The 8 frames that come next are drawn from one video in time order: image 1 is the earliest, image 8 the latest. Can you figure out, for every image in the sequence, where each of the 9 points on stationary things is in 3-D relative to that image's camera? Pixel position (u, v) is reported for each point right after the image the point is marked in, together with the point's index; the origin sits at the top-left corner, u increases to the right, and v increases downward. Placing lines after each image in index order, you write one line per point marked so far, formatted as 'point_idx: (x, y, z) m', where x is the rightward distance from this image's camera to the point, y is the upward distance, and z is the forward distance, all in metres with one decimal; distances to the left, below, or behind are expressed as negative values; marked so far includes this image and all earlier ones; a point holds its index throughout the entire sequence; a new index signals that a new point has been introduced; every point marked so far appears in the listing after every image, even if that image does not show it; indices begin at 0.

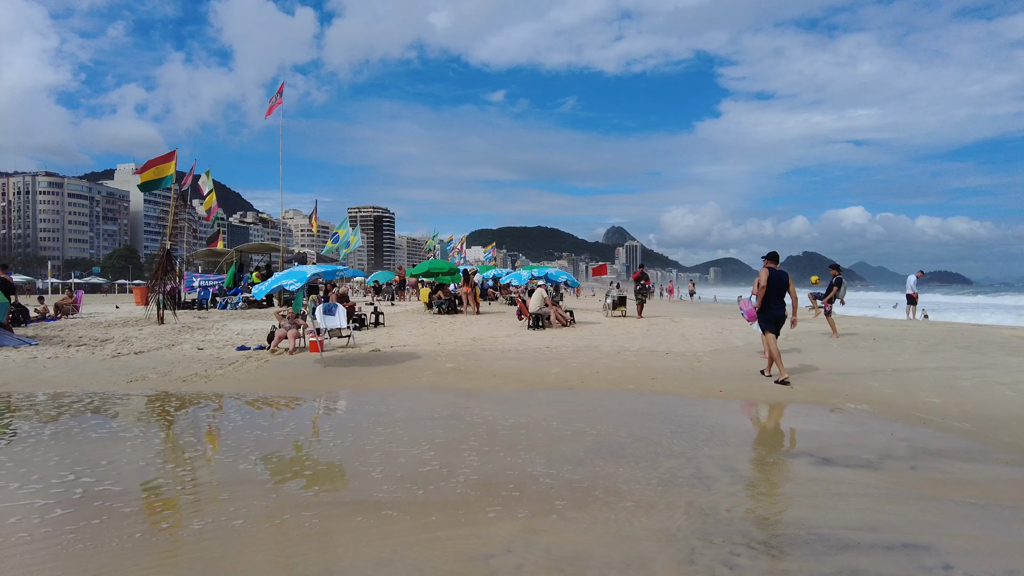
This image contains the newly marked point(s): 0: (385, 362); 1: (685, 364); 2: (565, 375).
0: (-2.1, -1.2, +8.9) m
1: (+2.8, -1.2, +8.6) m
2: (+0.7, -1.2, +7.6) m
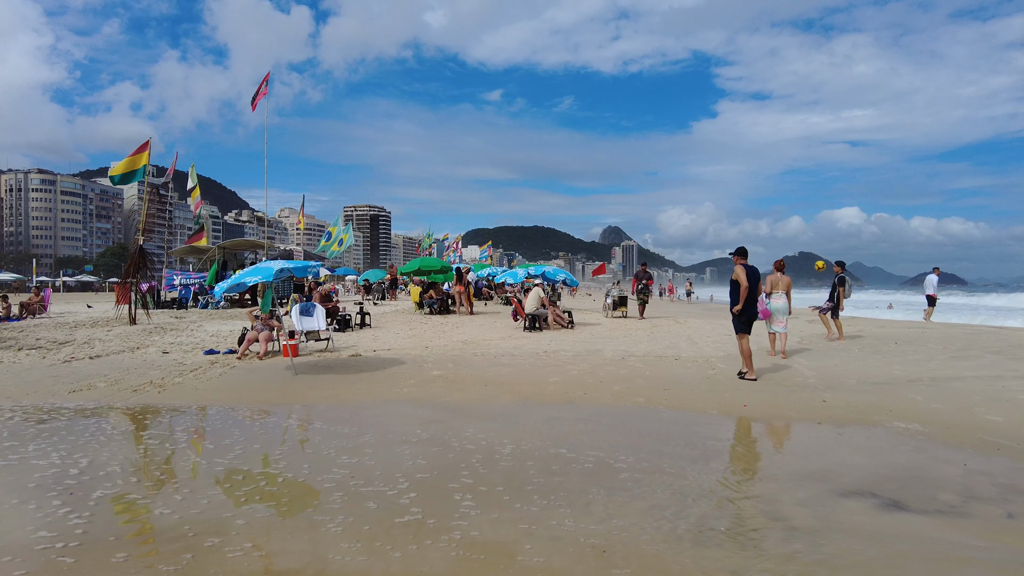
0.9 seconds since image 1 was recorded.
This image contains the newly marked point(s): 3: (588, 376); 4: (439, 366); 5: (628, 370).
0: (-2.2, -1.2, +8.0) m
1: (+2.7, -1.2, +7.8) m
2: (+0.7, -1.2, +6.7) m
3: (+1.0, -1.2, +7.3) m
4: (-1.1, -1.2, +8.1) m
5: (+1.7, -1.2, +7.8) m
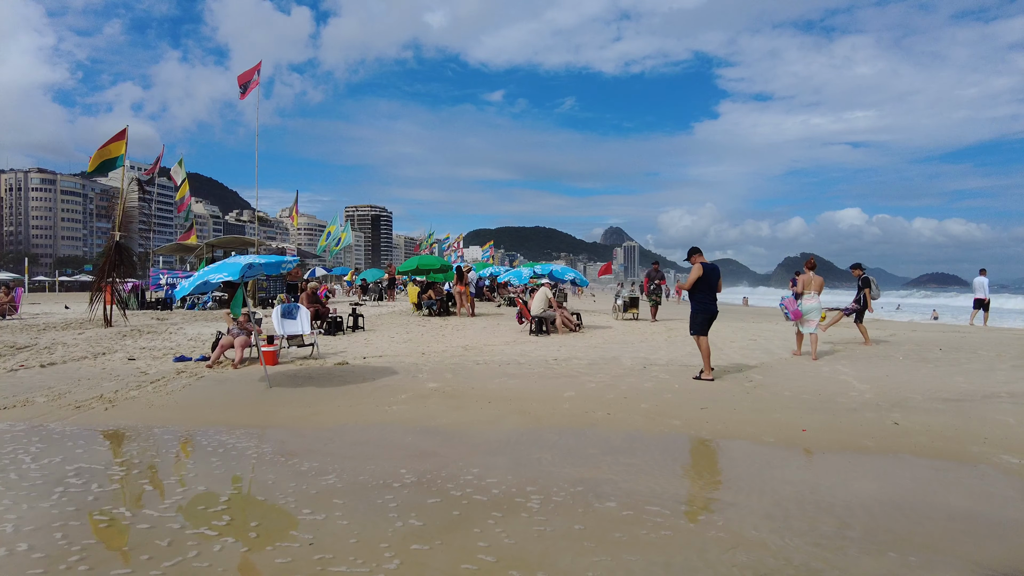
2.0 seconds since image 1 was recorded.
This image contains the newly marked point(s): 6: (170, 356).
0: (-2.1, -1.2, +7.1) m
1: (+2.8, -1.2, +6.8) m
2: (+0.8, -1.2, +5.7) m
3: (+1.1, -1.2, +6.3) m
4: (-1.0, -1.2, +7.1) m
5: (+1.8, -1.2, +6.8) m
6: (-5.5, -1.1, +8.7) m
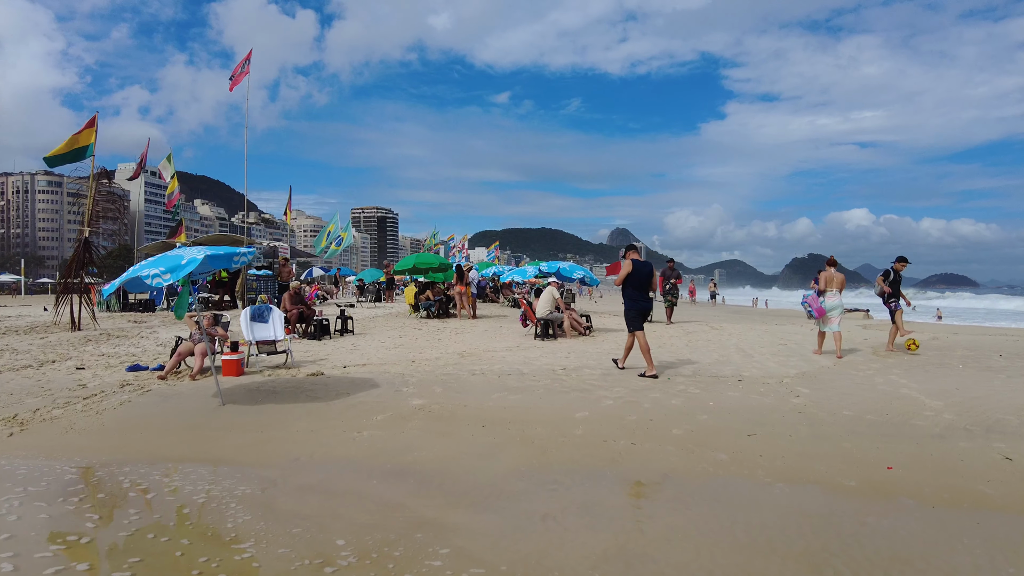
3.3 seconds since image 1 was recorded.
0: (-2.0, -1.2, +6.0) m
1: (+2.8, -1.2, +5.6) m
2: (+0.8, -1.2, +4.6) m
3: (+1.1, -1.2, +5.2) m
4: (-1.0, -1.2, +6.0) m
5: (+1.8, -1.2, +5.7) m
6: (-5.5, -1.1, +7.6) m
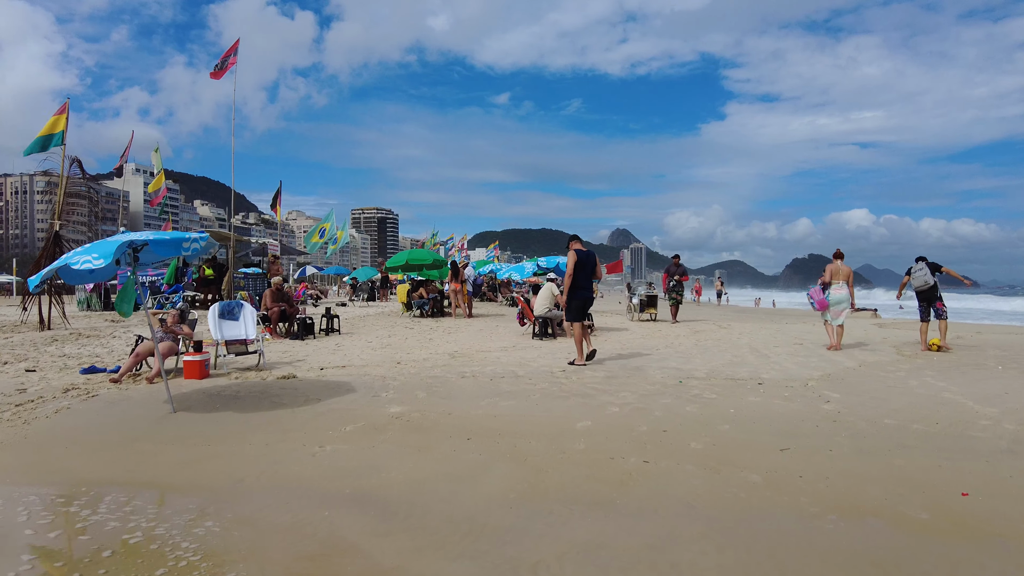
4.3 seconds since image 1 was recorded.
0: (-2.1, -1.1, +5.3) m
1: (+2.7, -1.1, +4.9) m
2: (+0.7, -1.1, +3.9) m
3: (+1.1, -1.1, +4.5) m
4: (-1.1, -1.1, +5.3) m
5: (+1.7, -1.1, +5.0) m
6: (-5.5, -1.0, +6.9) m
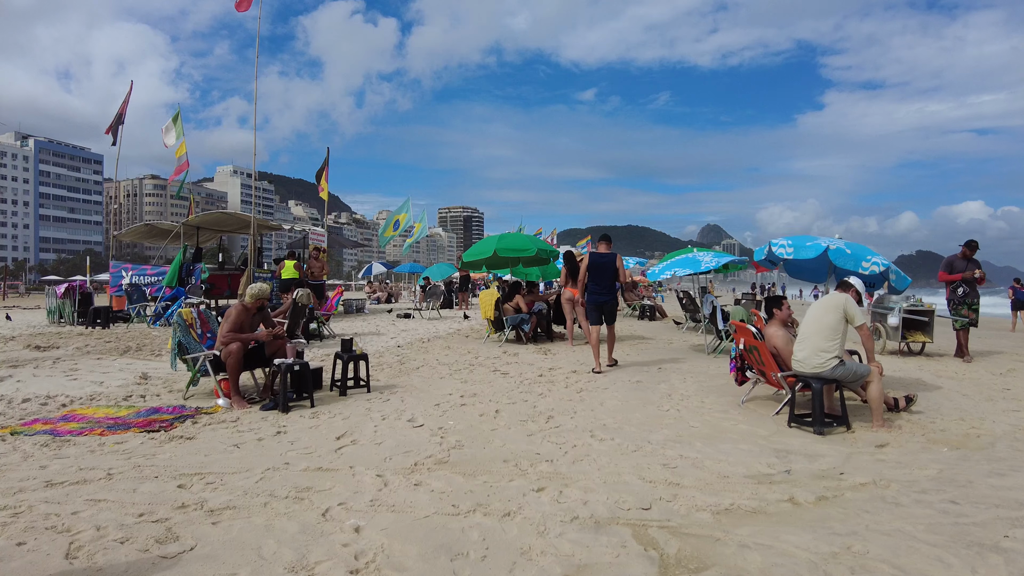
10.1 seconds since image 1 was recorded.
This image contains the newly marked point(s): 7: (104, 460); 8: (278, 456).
0: (-2.1, -1.1, +5.0) m
1: (+2.6, -1.2, +4.0) m
2: (+0.5, -1.1, +3.3) m
3: (+0.9, -1.1, +3.8) m
4: (-1.0, -1.1, +4.9) m
5: (+1.7, -1.1, +4.2) m
6: (-5.3, -1.0, +7.1) m
7: (-3.1, -1.2, +3.9) m
8: (-1.8, -1.2, +3.9) m
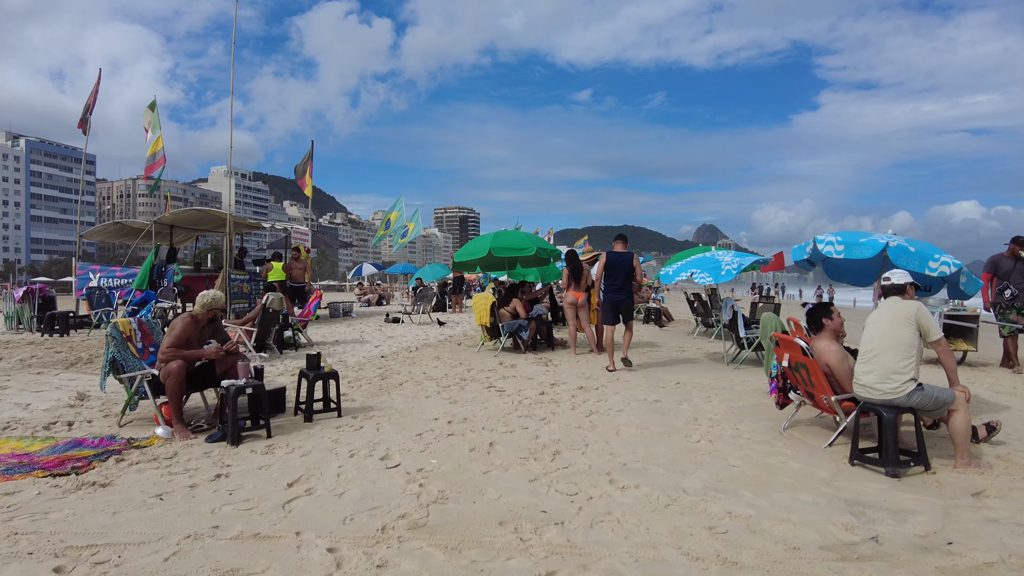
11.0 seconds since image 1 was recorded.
0: (-2.1, -1.2, +4.1) m
1: (+2.6, -1.2, +3.2) m
2: (+0.5, -1.2, +2.4) m
3: (+0.9, -1.2, +3.0) m
4: (-1.1, -1.1, +4.0) m
5: (+1.6, -1.2, +3.3) m
6: (-5.3, -1.0, +6.2) m
7: (-3.1, -1.3, +3.0) m
8: (-1.8, -1.2, +3.0) m
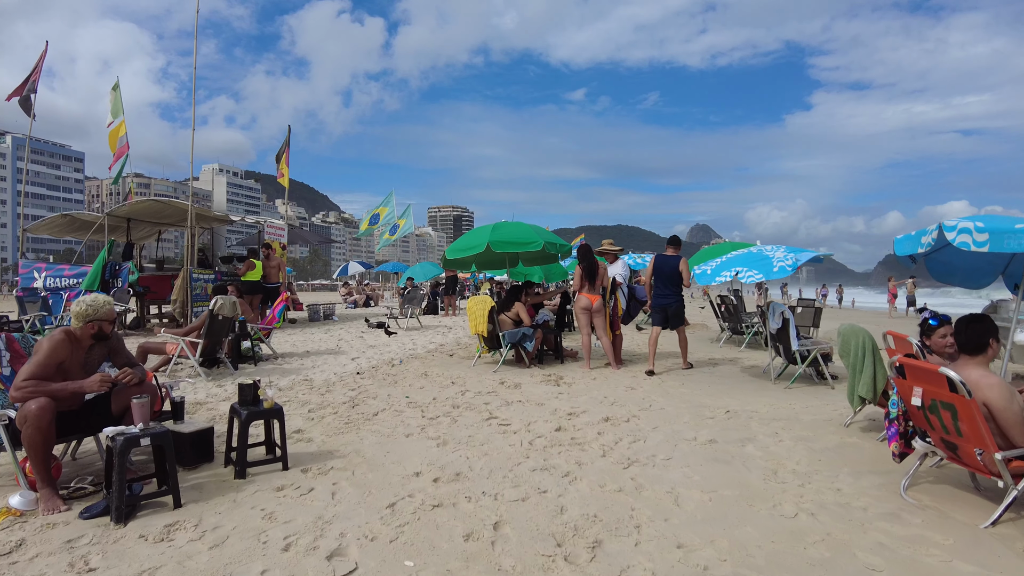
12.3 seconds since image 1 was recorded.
0: (-2.0, -1.2, +2.7) m
1: (+2.7, -1.2, +1.8) m
2: (+0.6, -1.2, +1.0) m
3: (+1.0, -1.2, +1.6) m
4: (-1.0, -1.2, +2.6) m
5: (+1.7, -1.2, +2.0) m
6: (-5.2, -1.1, +4.8) m
7: (-3.0, -1.3, +1.6) m
8: (-1.7, -1.2, +1.7) m
